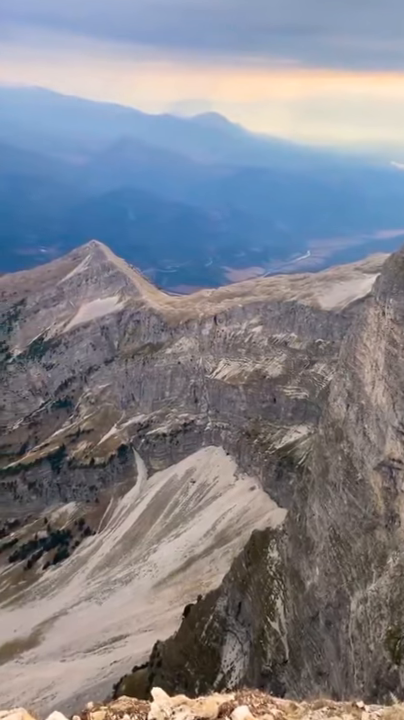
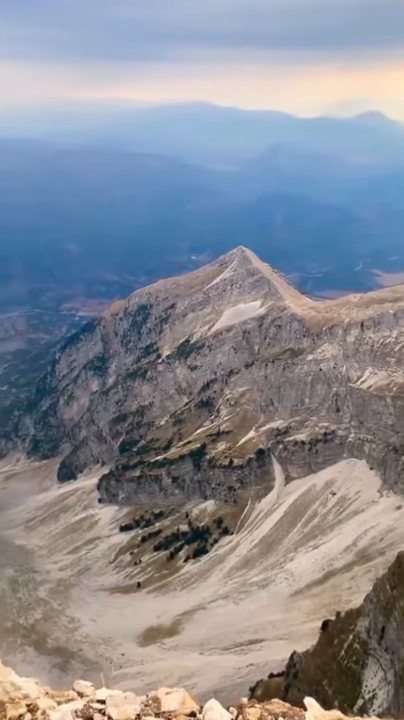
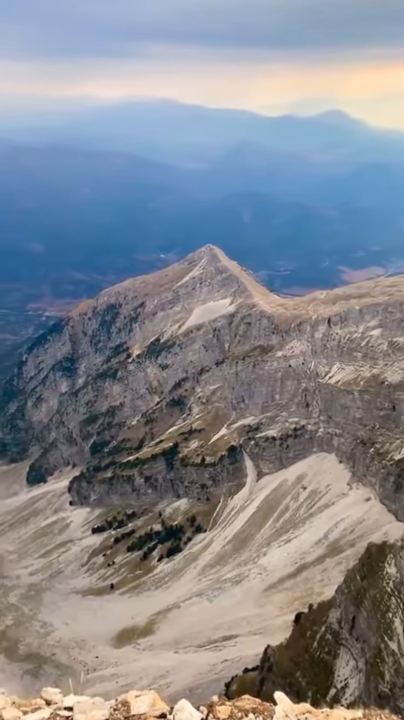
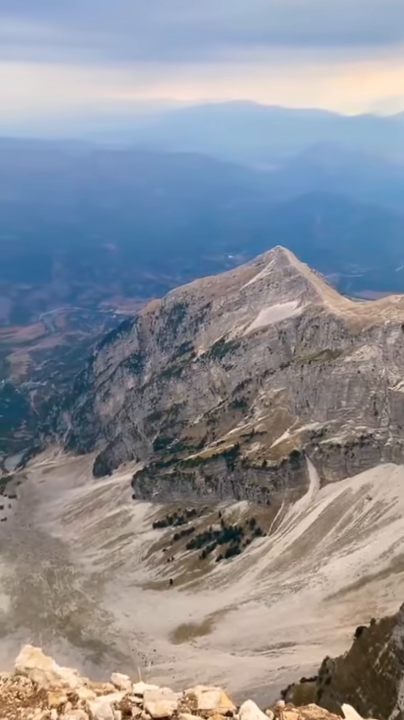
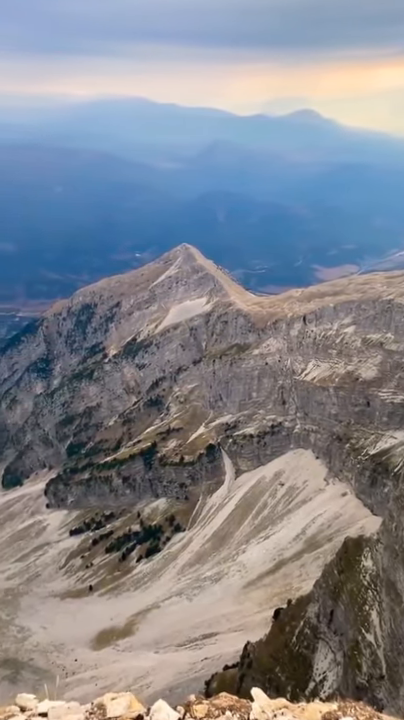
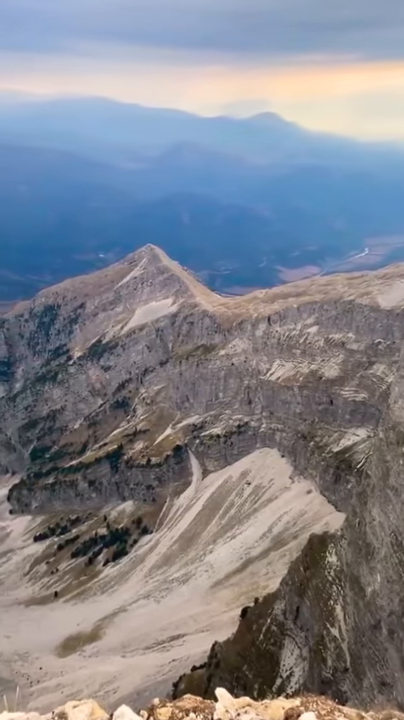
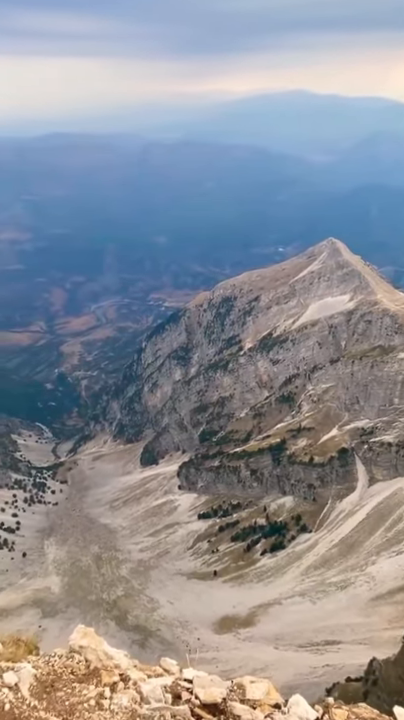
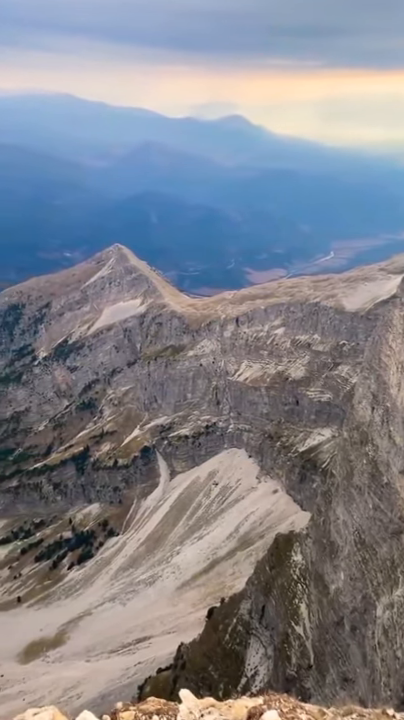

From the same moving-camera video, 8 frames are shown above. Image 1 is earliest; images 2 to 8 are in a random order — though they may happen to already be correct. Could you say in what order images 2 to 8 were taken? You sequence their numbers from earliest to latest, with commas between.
8, 6, 5, 3, 2, 4, 7
